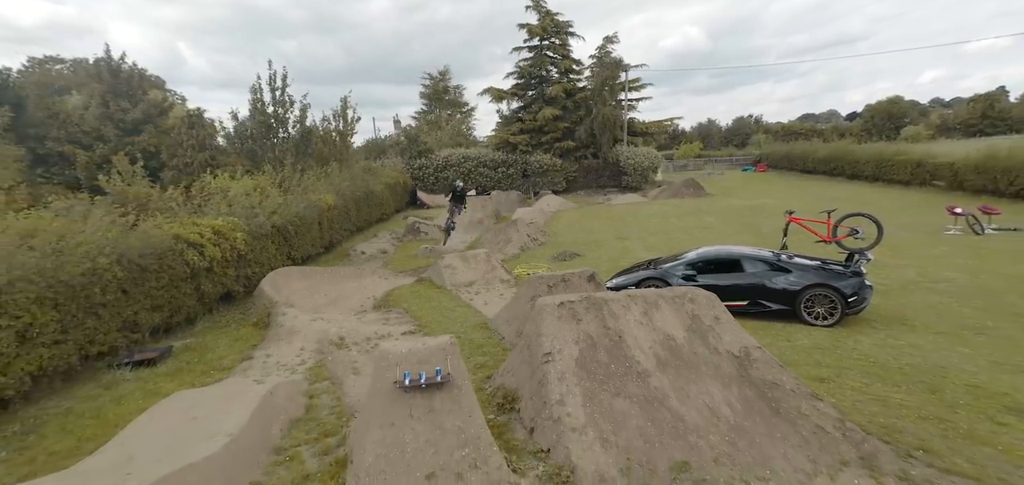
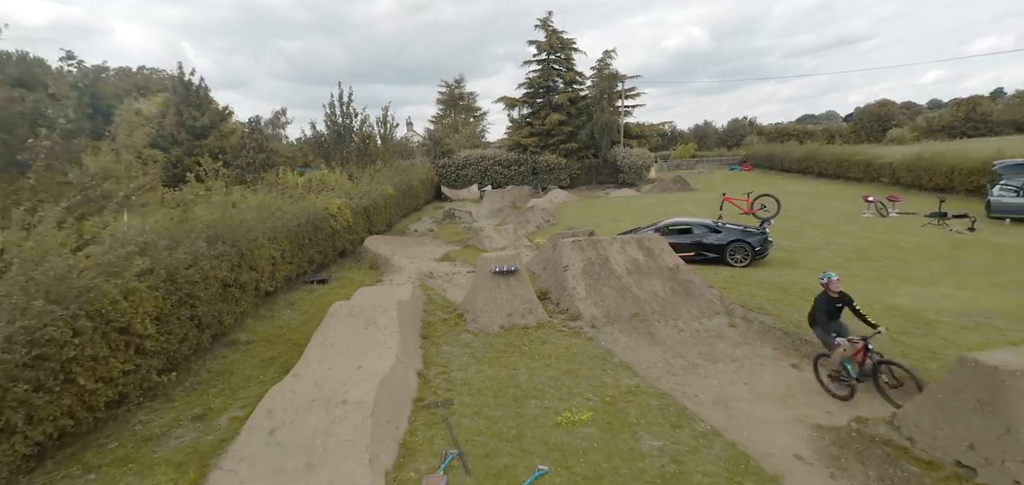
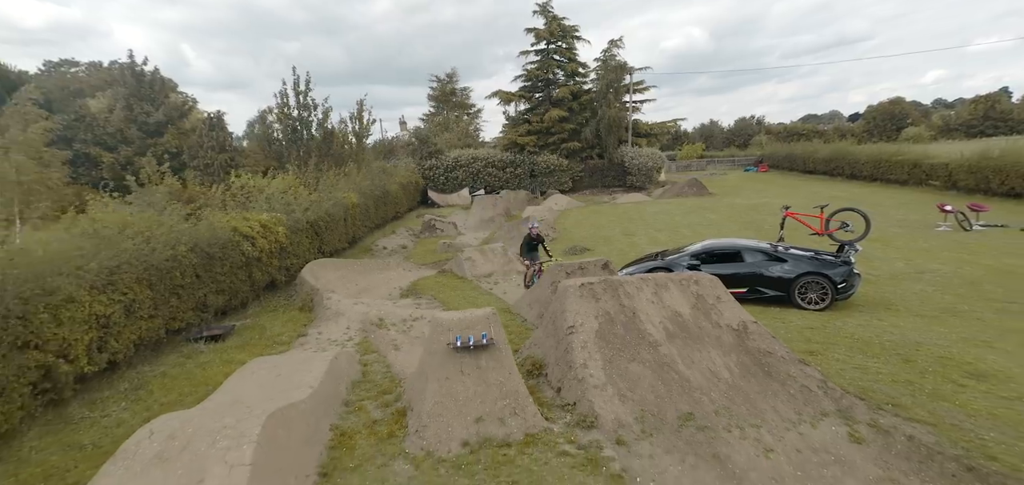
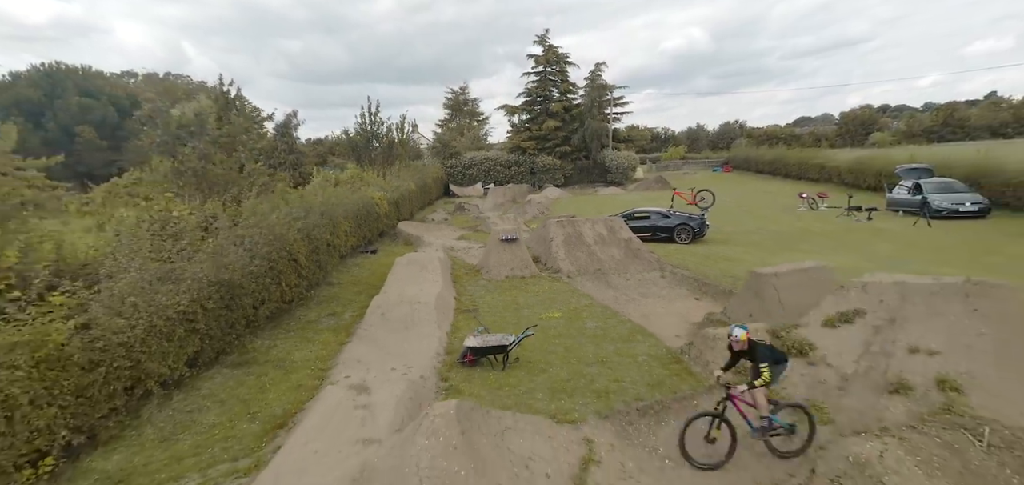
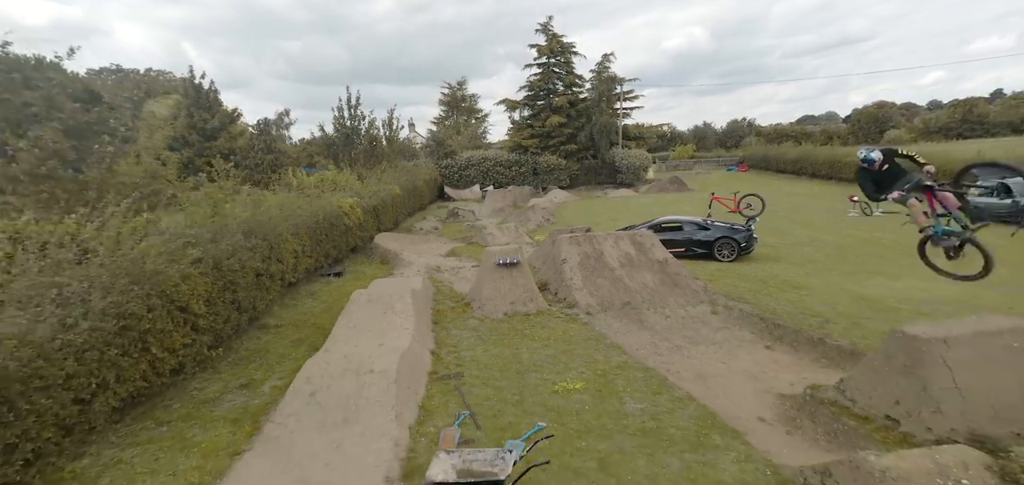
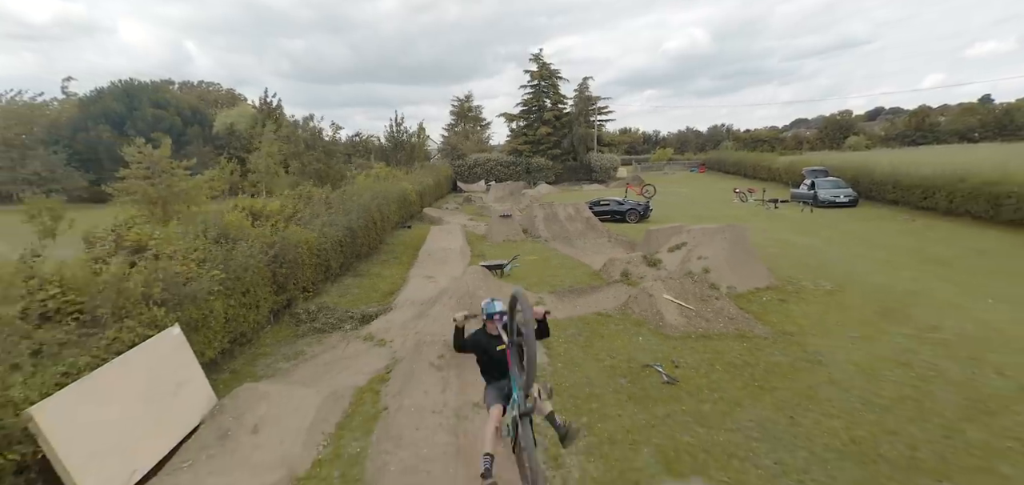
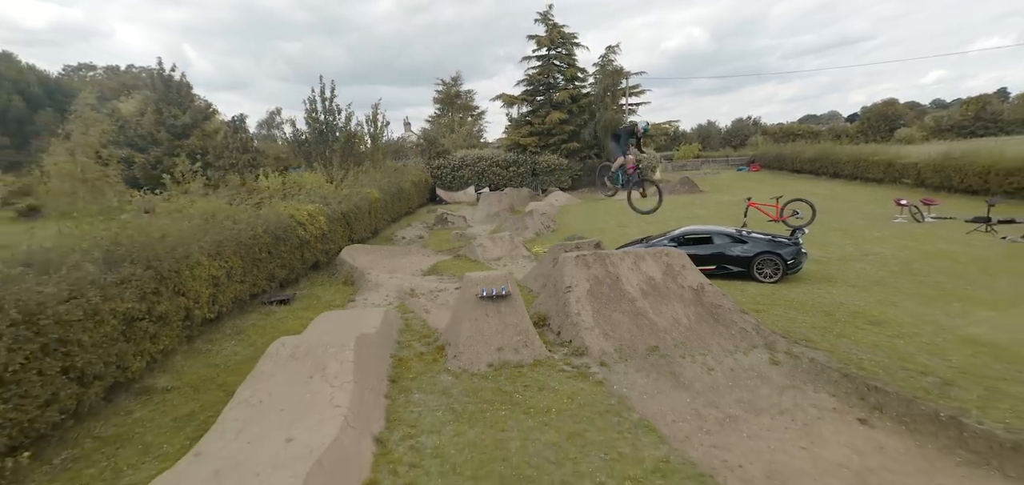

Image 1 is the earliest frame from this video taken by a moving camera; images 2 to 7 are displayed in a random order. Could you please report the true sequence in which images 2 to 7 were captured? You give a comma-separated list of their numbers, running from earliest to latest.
3, 7, 2, 5, 4, 6
